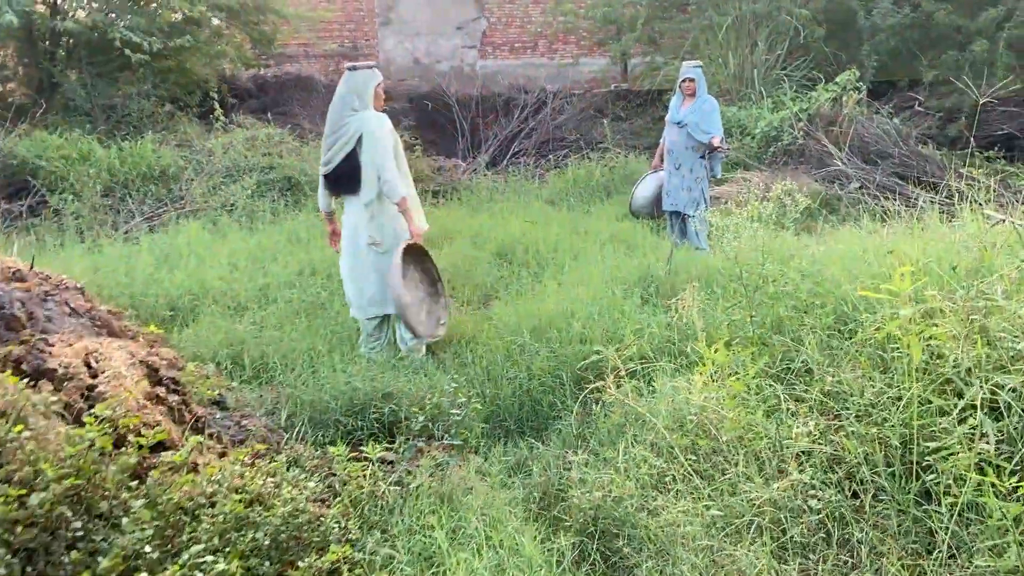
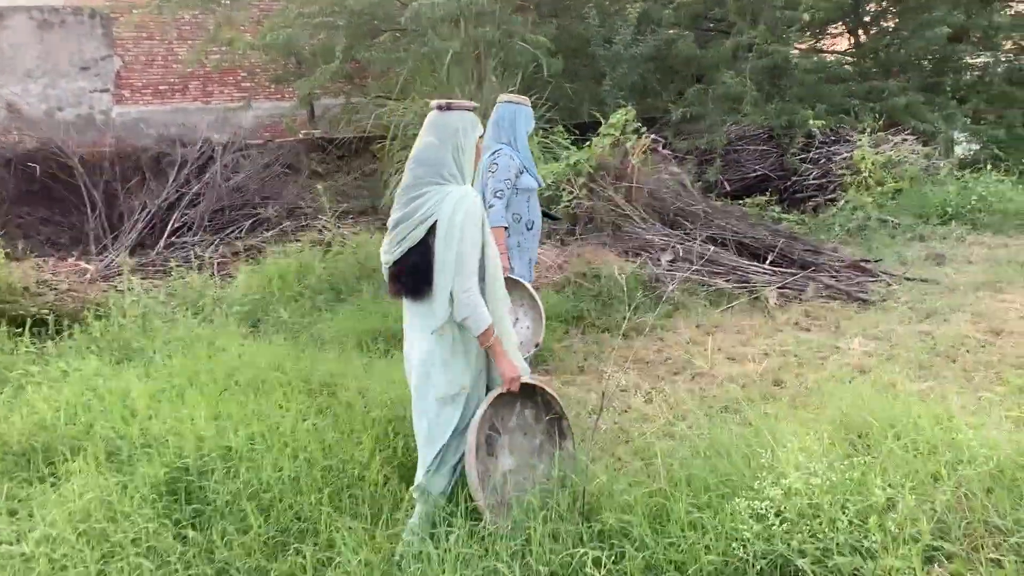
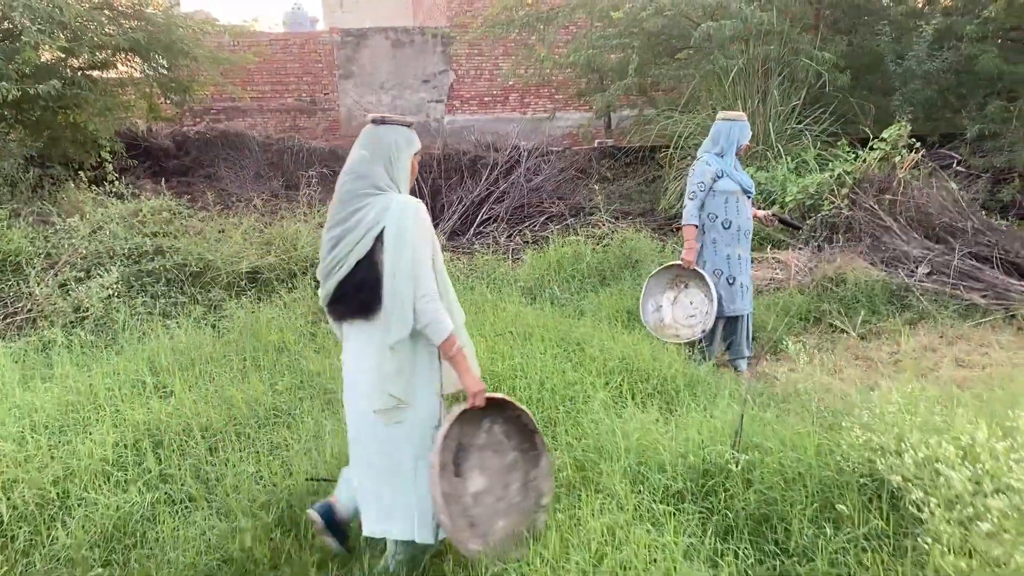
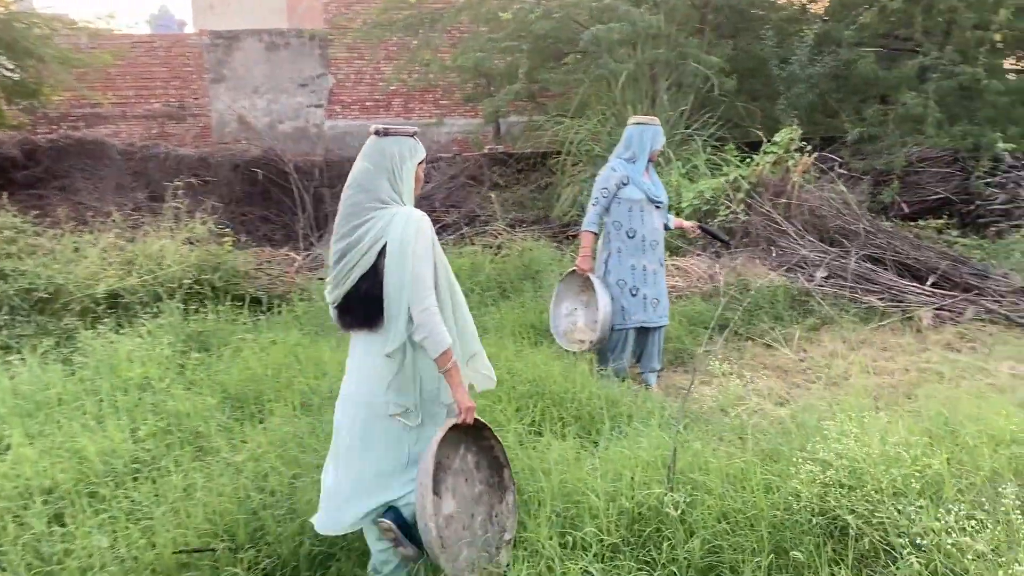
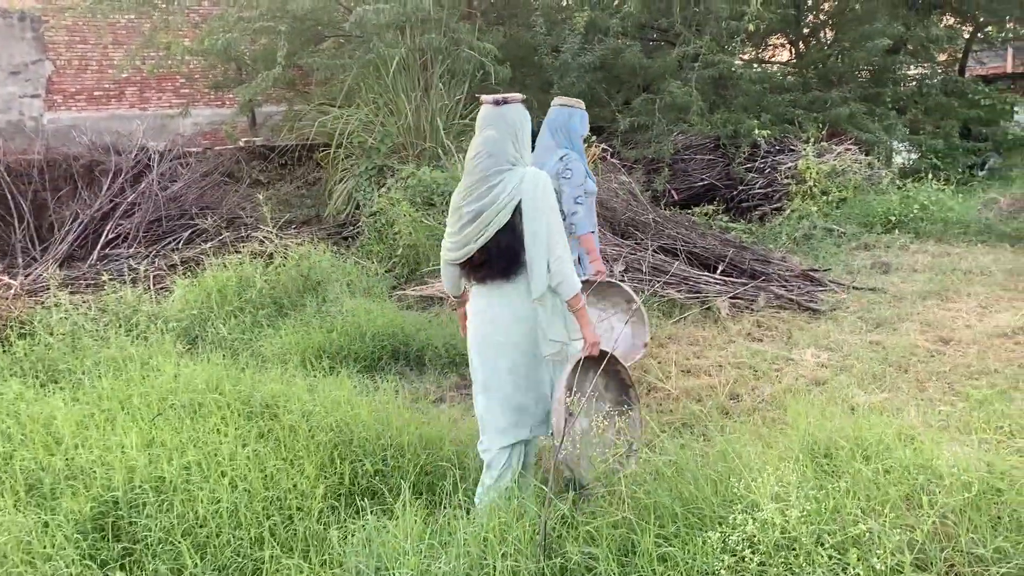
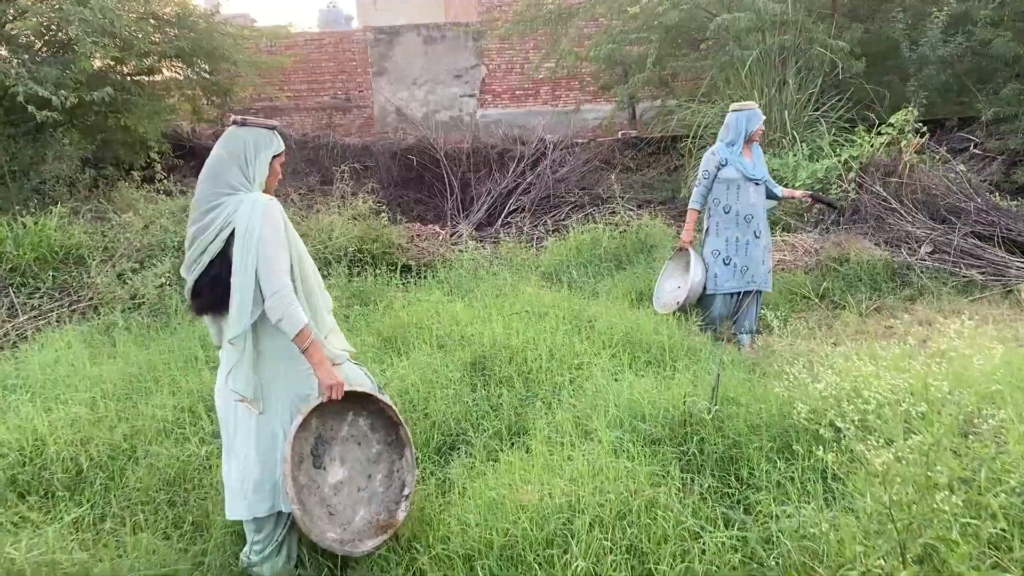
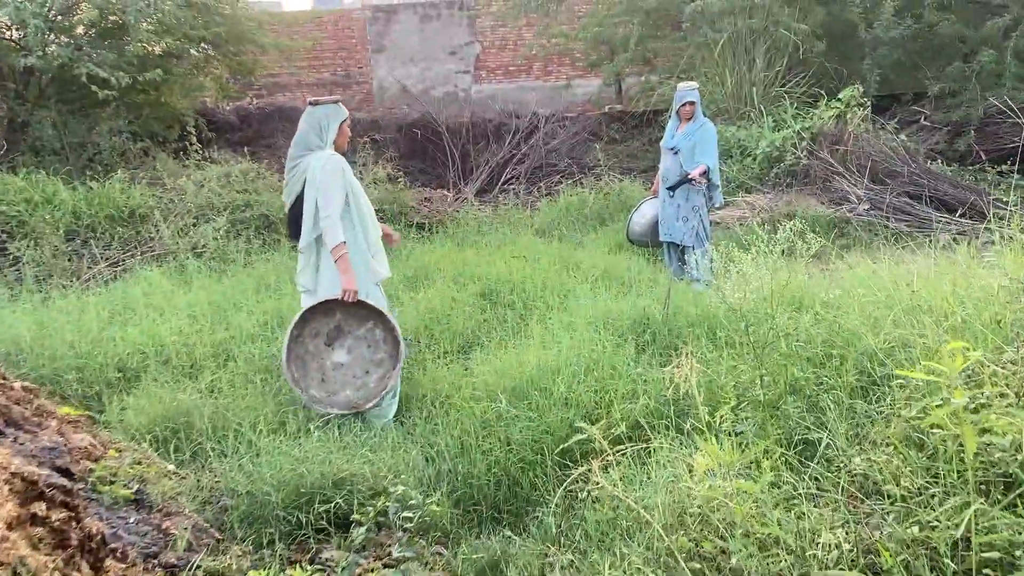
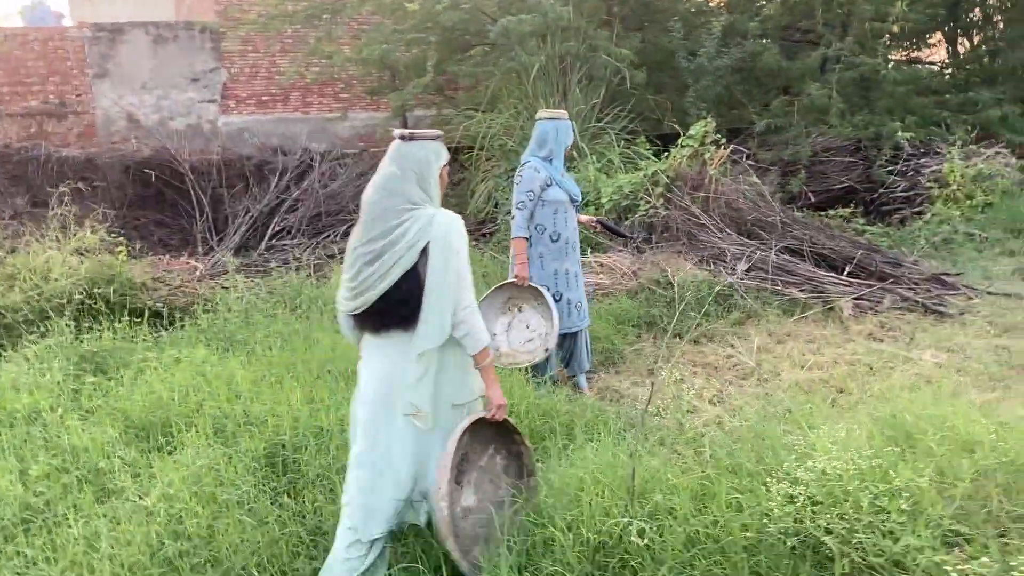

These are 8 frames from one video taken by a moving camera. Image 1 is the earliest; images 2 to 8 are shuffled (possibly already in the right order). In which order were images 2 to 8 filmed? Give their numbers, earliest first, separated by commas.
7, 6, 3, 4, 8, 2, 5
